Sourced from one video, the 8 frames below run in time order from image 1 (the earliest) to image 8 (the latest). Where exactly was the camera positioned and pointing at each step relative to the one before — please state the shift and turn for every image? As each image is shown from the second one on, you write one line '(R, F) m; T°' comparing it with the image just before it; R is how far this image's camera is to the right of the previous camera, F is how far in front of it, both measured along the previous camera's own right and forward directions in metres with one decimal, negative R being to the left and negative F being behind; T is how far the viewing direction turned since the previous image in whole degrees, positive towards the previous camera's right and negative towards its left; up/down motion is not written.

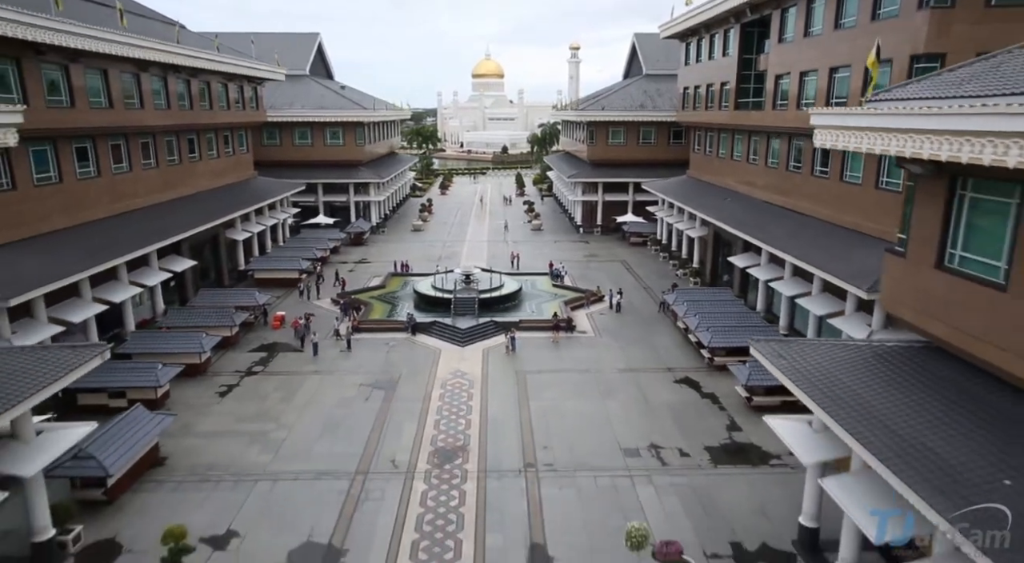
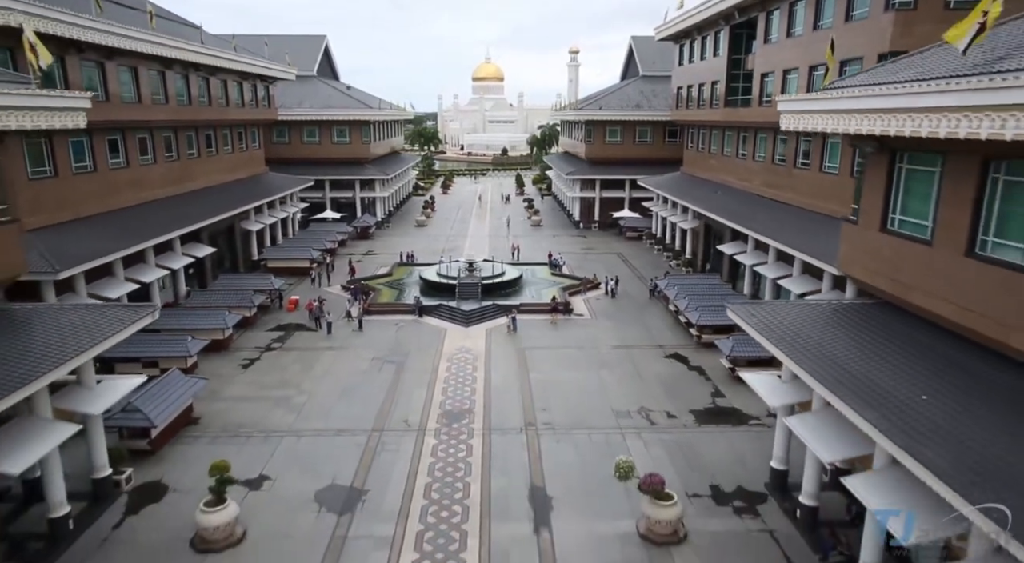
(-0.1, -1.9) m; 0°
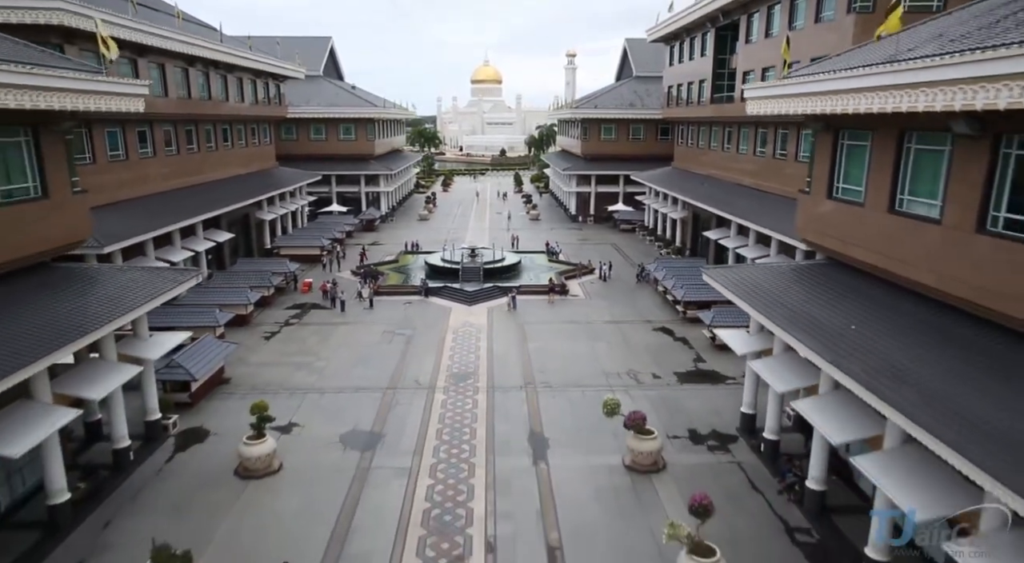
(-0.1, -2.4) m; 0°
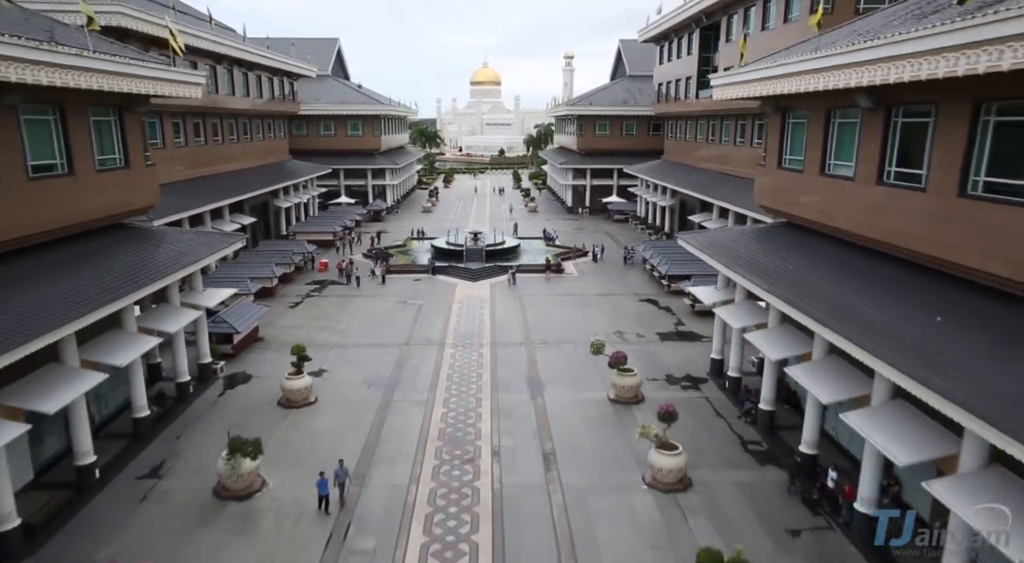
(-0.1, -3.1) m; 0°
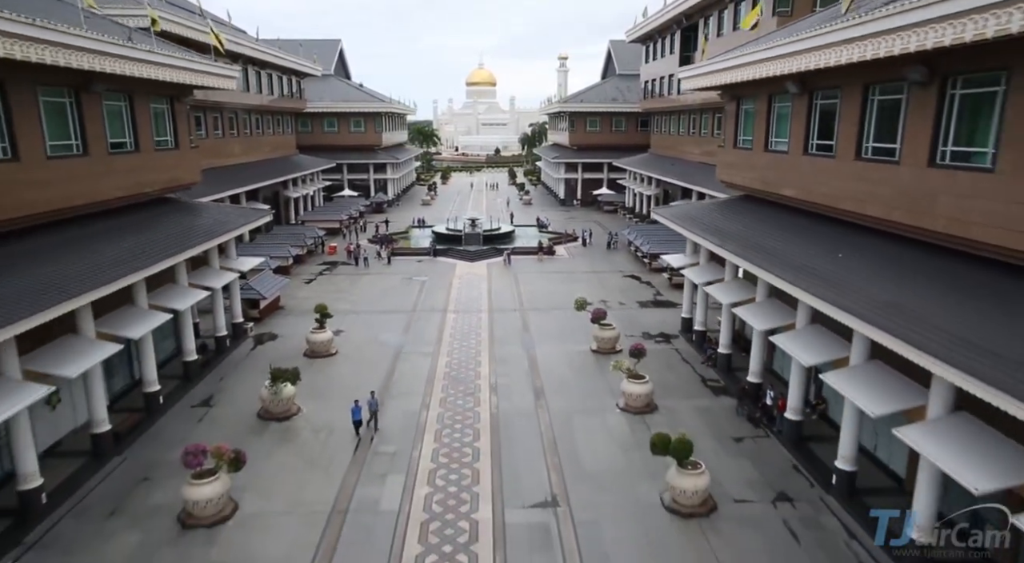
(+0.1, -3.2) m; 0°
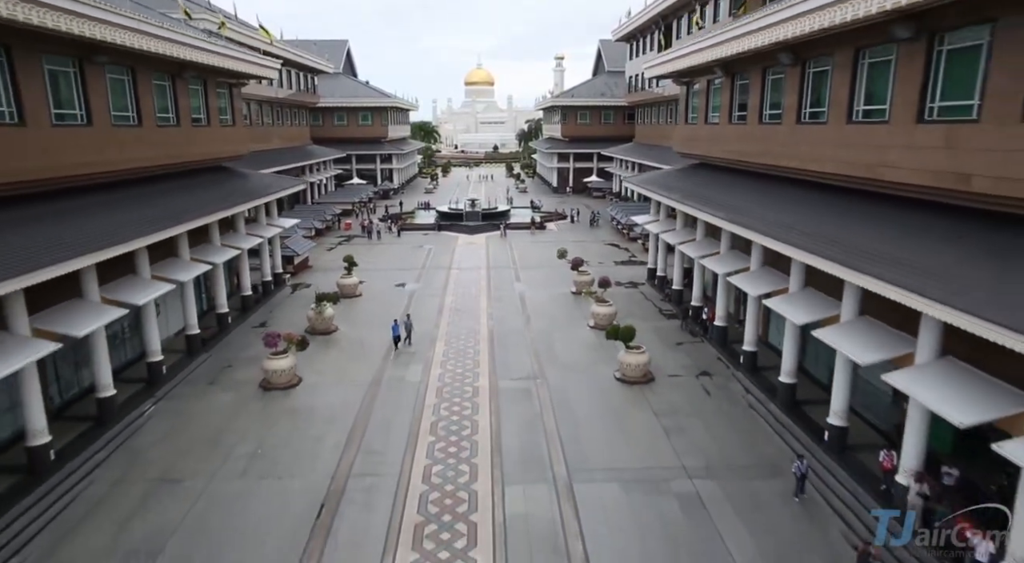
(+0.2, -5.1) m; 0°
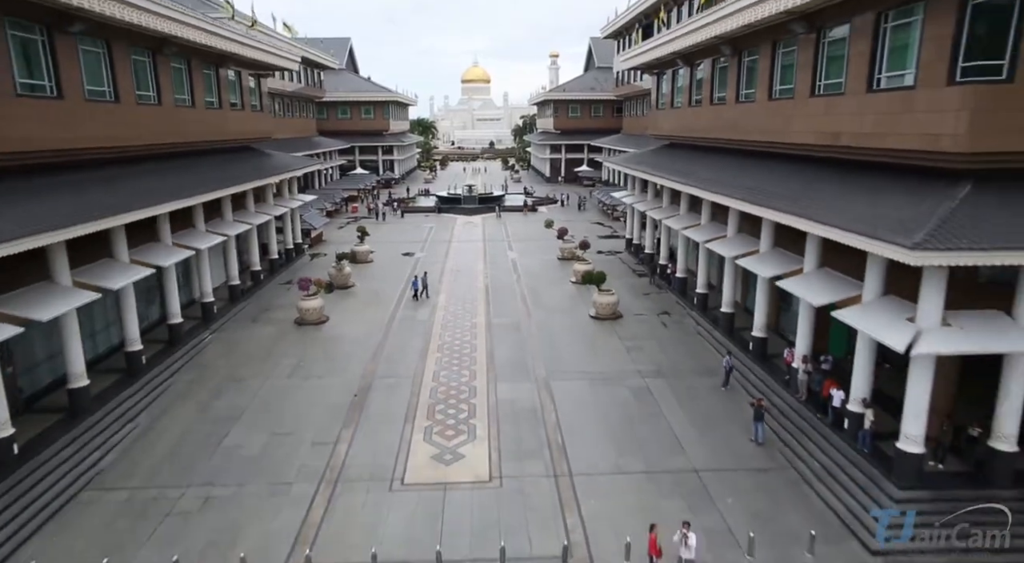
(+0.2, -3.9) m; 0°
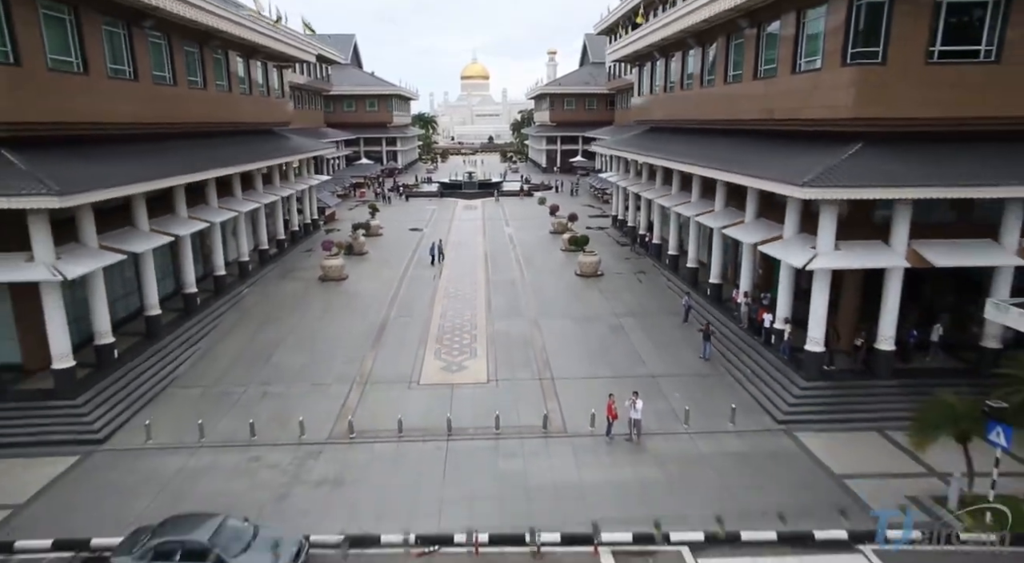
(+0.1, -3.4) m; 0°
